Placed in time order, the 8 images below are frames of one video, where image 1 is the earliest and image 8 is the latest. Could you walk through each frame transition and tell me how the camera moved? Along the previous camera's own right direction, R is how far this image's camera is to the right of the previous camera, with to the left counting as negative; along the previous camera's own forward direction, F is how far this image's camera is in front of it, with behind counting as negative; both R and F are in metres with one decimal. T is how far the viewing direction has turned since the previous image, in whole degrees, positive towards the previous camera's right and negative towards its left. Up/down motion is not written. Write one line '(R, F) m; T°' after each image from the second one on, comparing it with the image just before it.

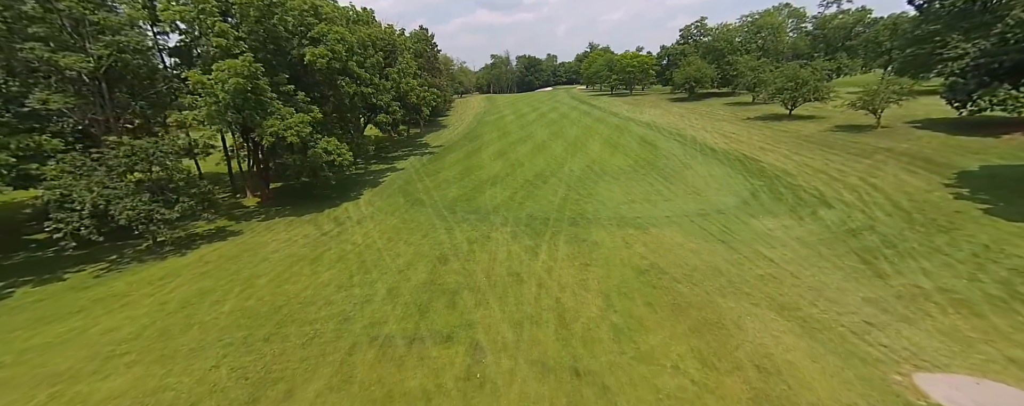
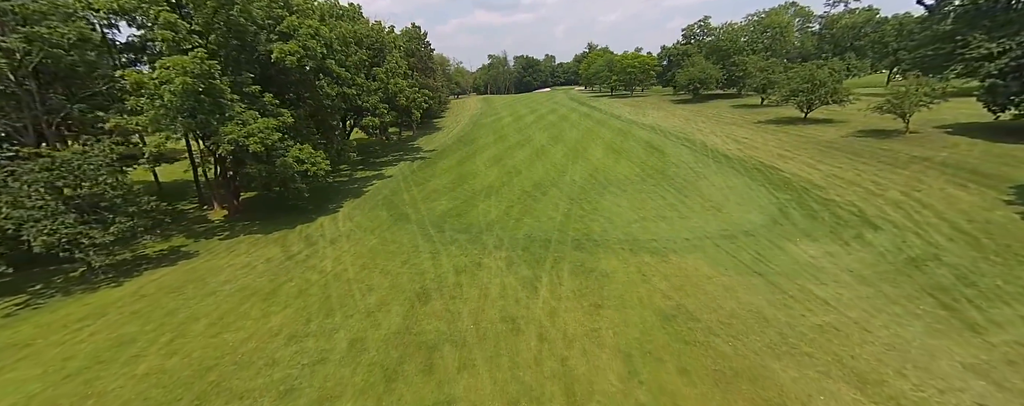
(+0.1, +1.7) m; 0°
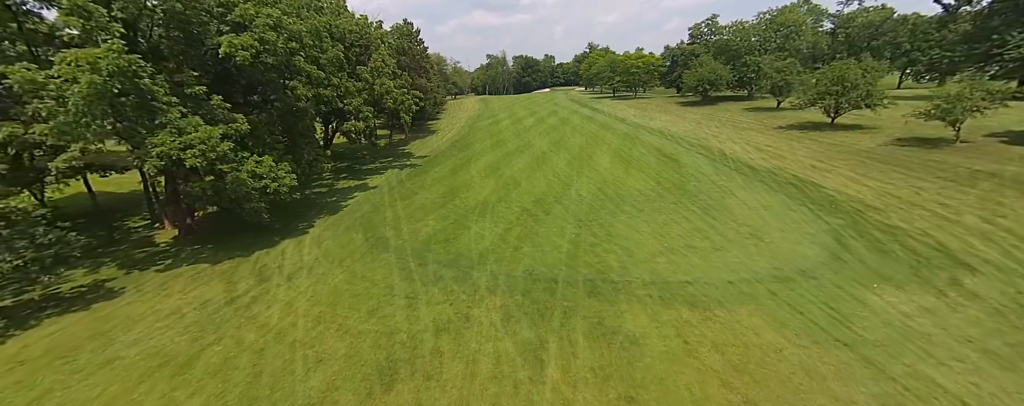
(0.0, +2.2) m; 0°
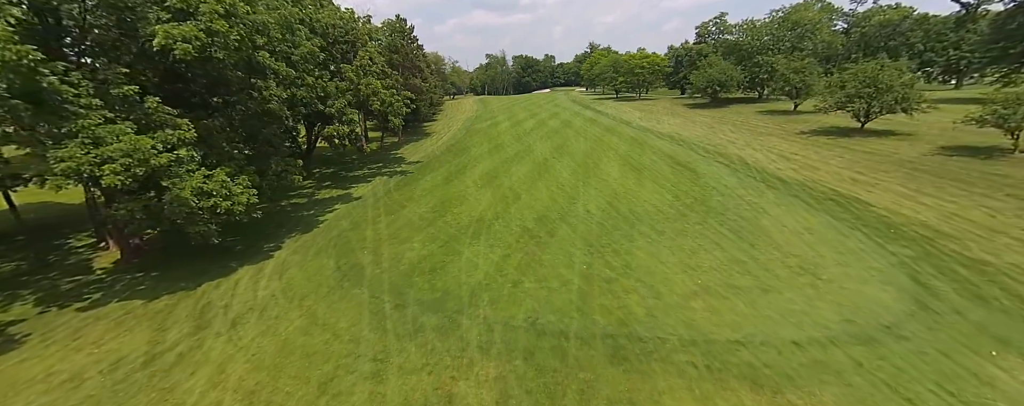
(0.0, +1.9) m; 0°
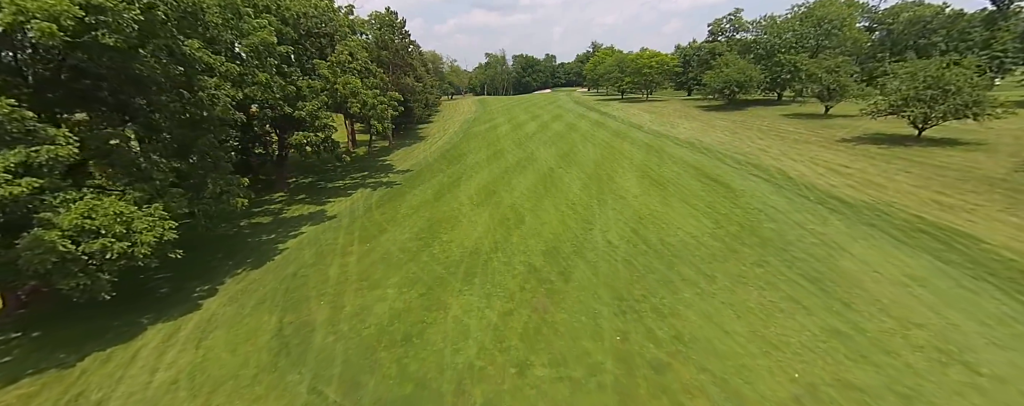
(-0.1, +2.8) m; 0°
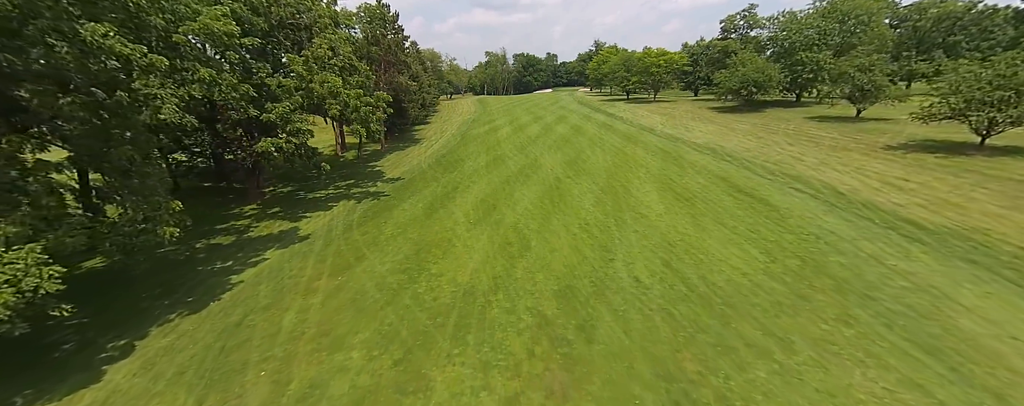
(-0.1, +2.2) m; 0°
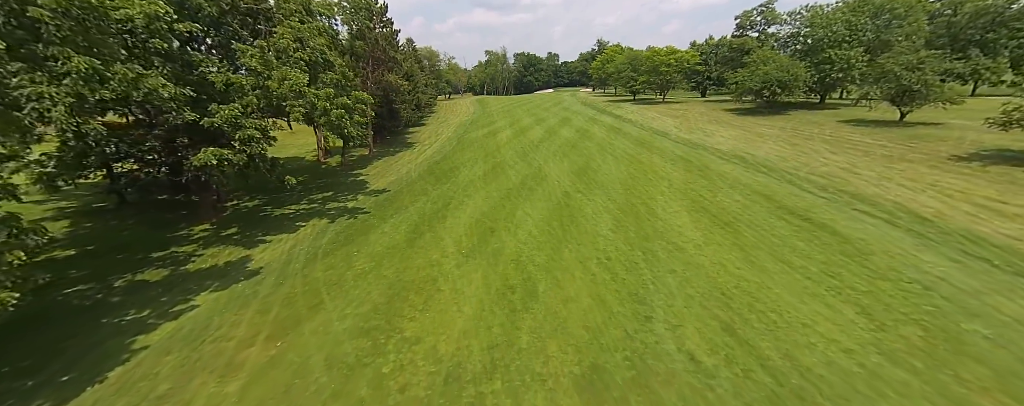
(-0.1, +2.6) m; 0°
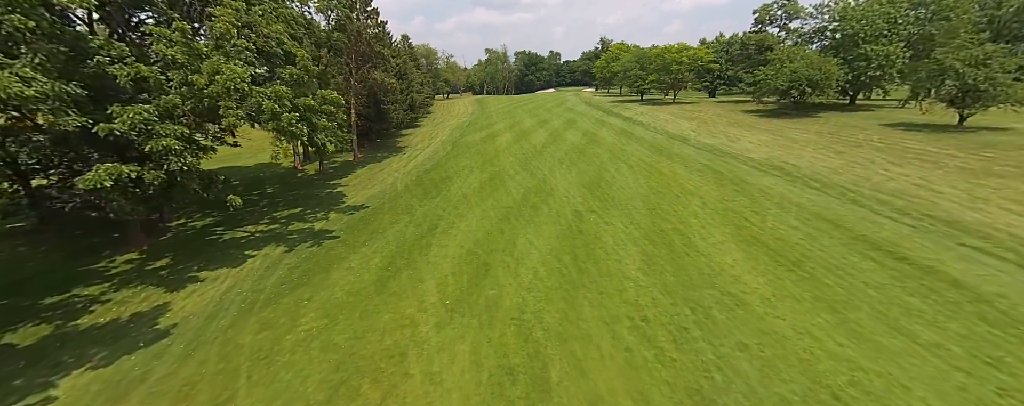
(0.0, +2.8) m; 0°
